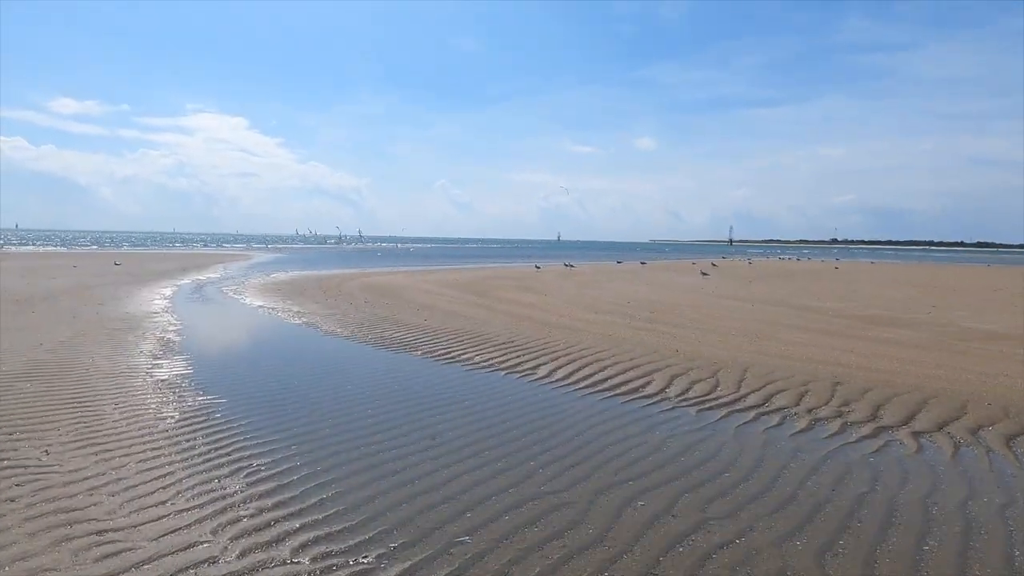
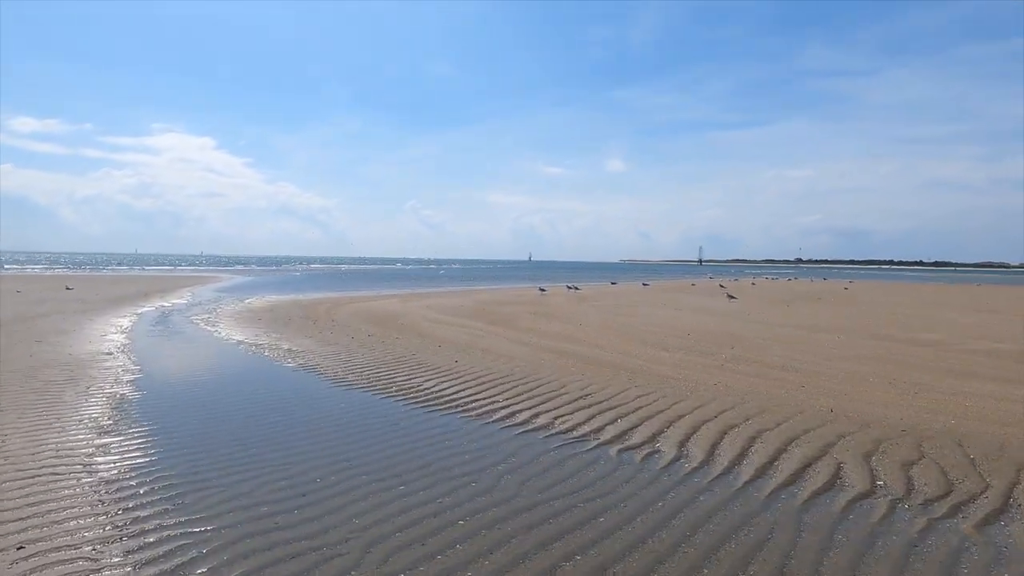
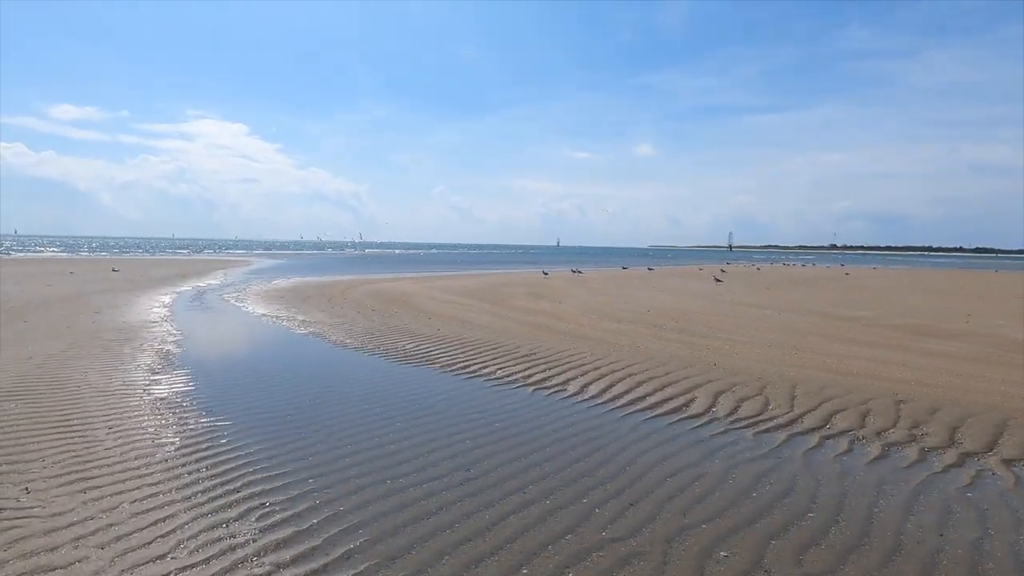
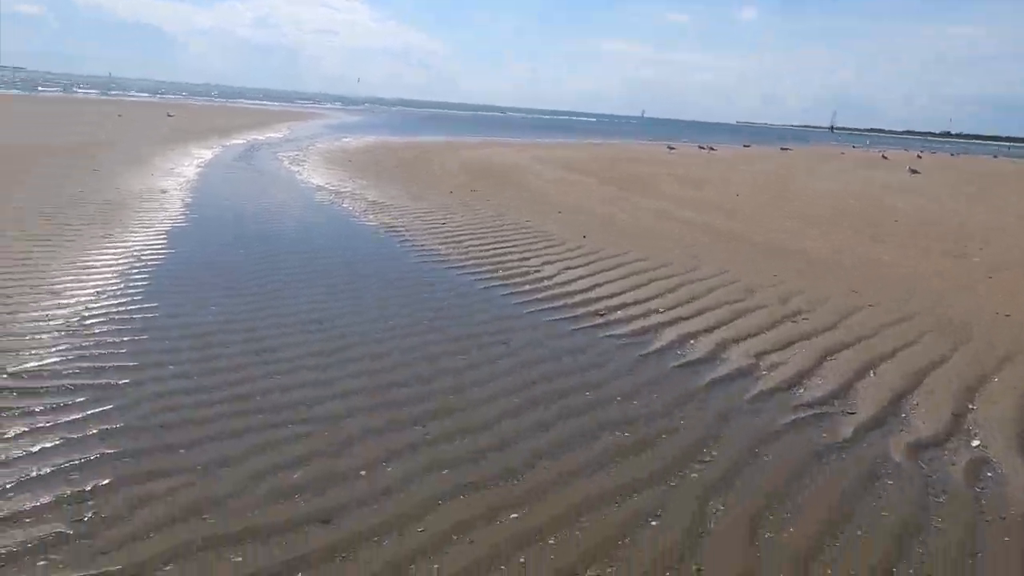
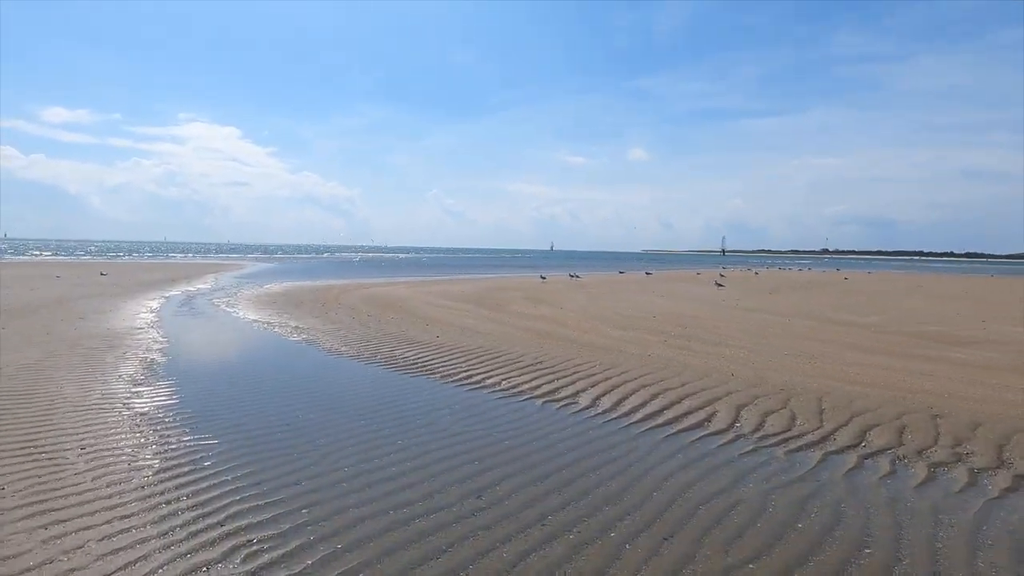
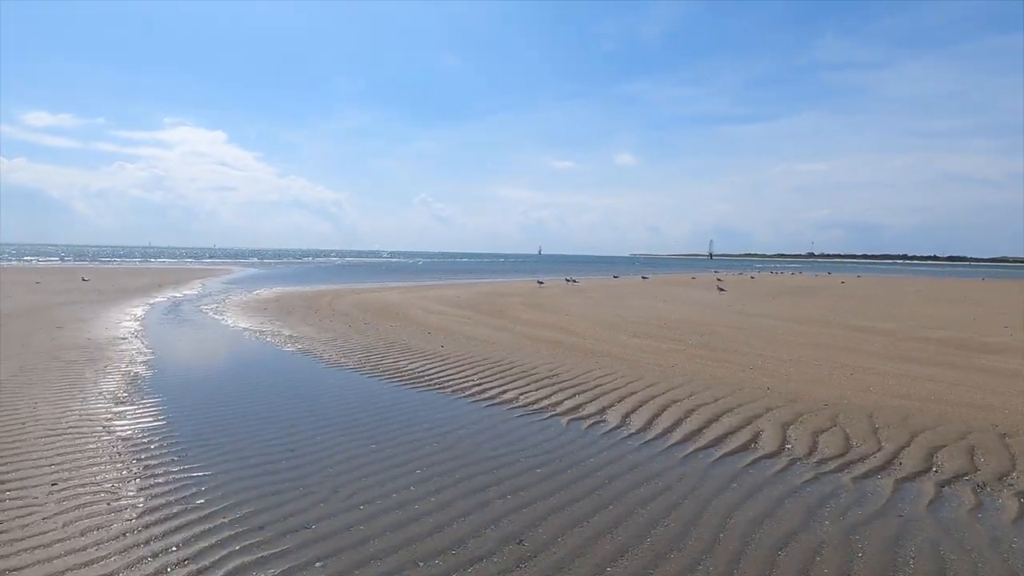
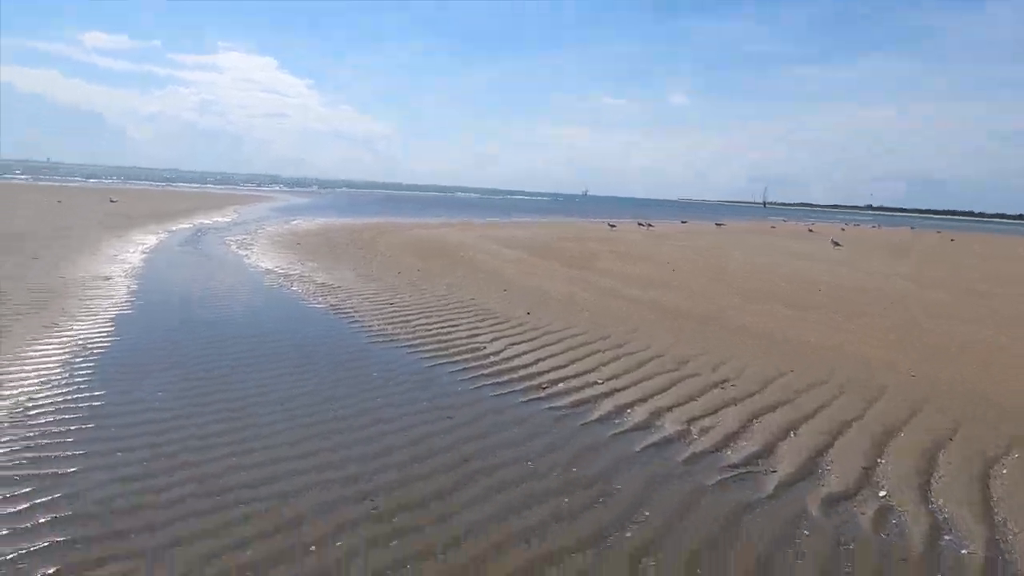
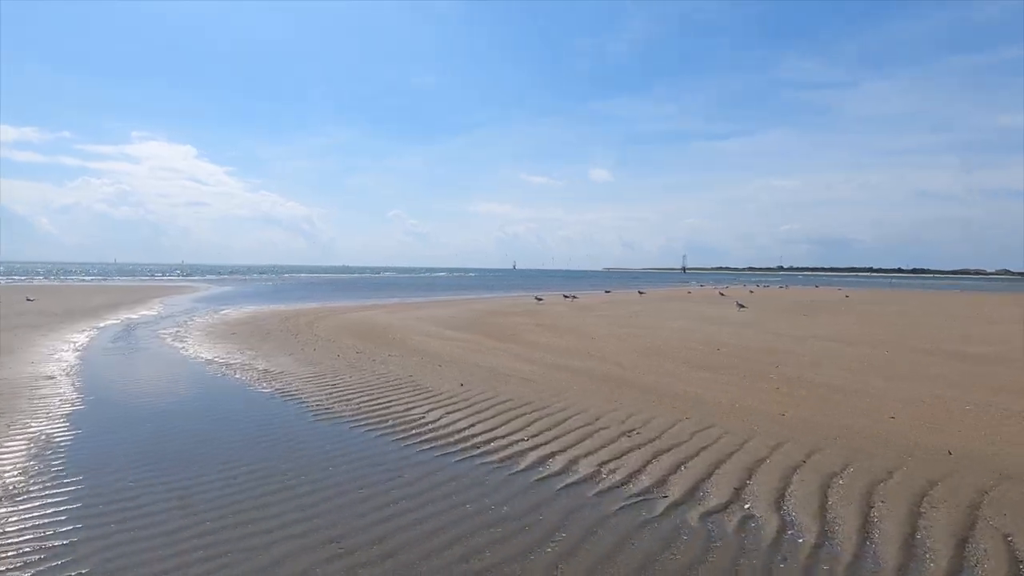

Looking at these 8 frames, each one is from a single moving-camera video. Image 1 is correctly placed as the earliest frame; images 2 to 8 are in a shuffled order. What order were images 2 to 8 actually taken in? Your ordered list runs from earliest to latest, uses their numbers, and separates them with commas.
3, 5, 6, 2, 8, 7, 4
